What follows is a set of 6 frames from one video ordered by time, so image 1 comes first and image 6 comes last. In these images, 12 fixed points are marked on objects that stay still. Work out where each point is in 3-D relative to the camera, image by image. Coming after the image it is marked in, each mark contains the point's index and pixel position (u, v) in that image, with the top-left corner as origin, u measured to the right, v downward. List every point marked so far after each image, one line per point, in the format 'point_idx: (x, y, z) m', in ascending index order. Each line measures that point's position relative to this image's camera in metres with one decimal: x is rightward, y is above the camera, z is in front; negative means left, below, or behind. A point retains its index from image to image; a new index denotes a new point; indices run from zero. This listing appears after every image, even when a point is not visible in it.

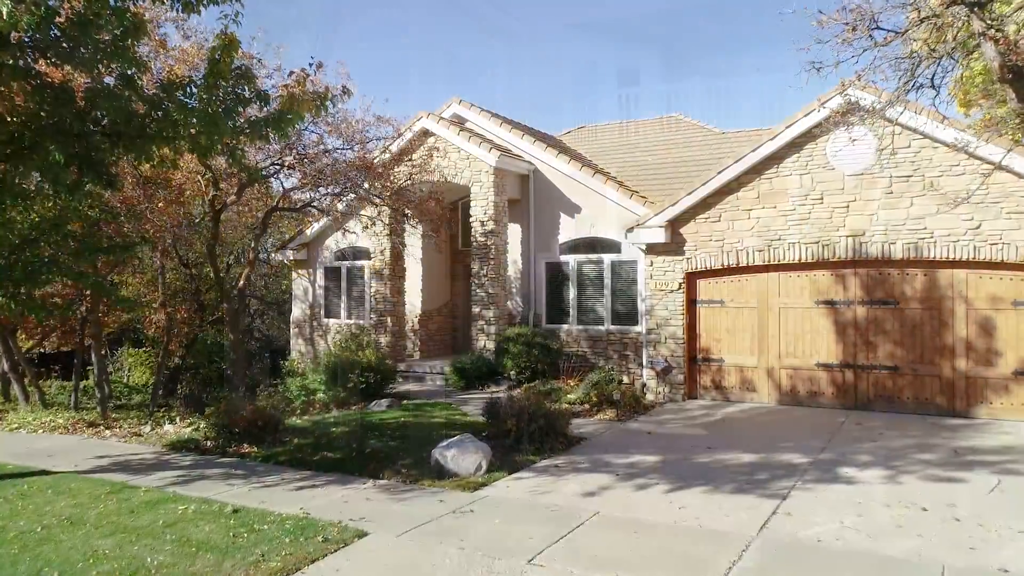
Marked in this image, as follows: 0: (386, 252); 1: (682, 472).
0: (-2.4, +0.7, +17.9) m
1: (+1.6, -1.7, +8.7) m
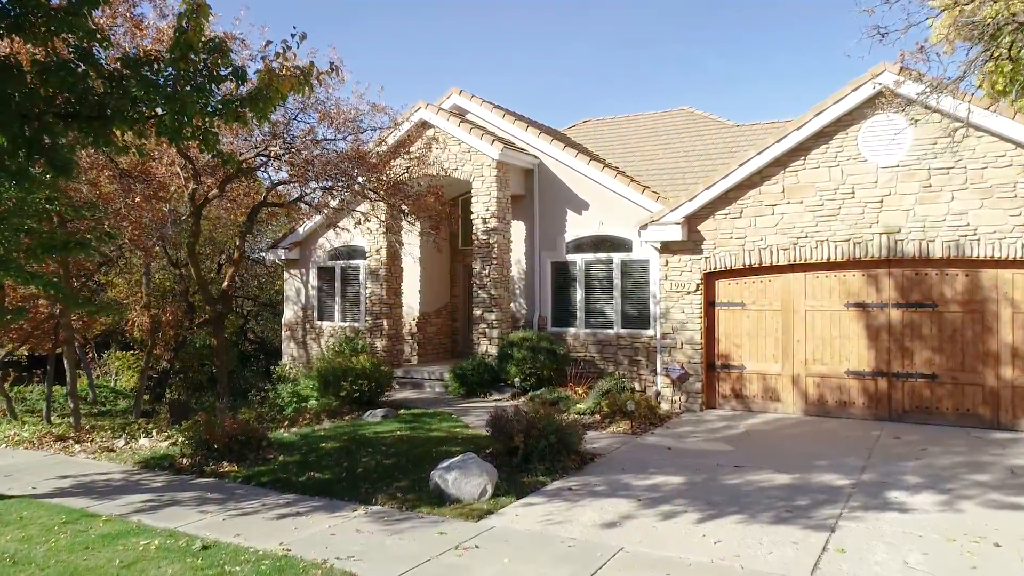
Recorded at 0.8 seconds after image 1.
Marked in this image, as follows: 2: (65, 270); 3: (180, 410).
0: (-2.4, +0.7, +16.9) m
1: (+1.7, -1.7, +7.8) m
2: (-6.0, +0.2, +12.5) m
3: (-5.5, -2.0, +15.5) m
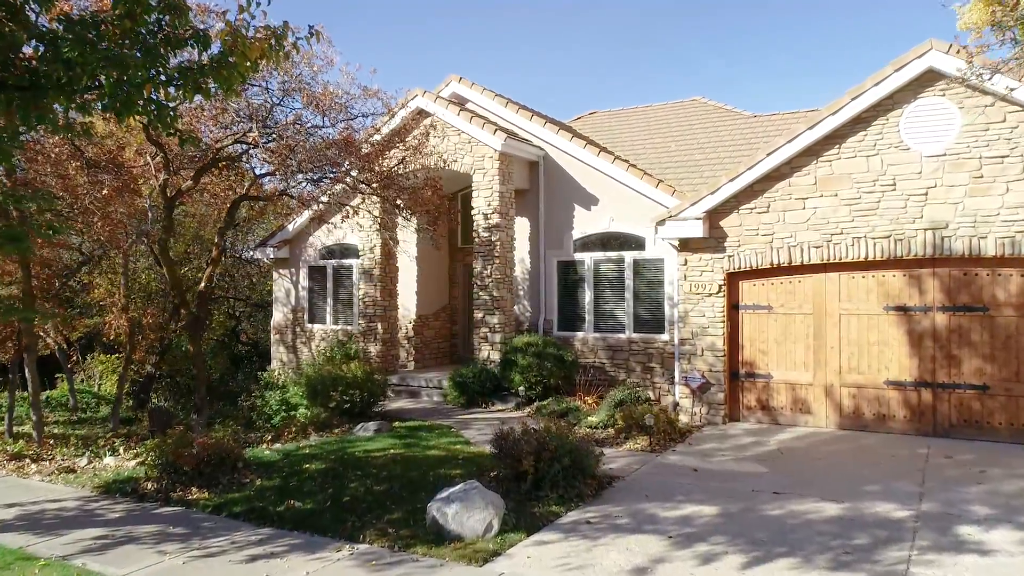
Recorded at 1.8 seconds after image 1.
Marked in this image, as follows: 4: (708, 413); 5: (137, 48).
0: (-2.3, +0.7, +15.9) m
1: (+1.7, -1.8, +6.7) m
2: (-5.9, +0.2, +11.4) m
3: (-5.4, -2.0, +14.4) m
4: (+2.5, -1.6, +11.7) m
5: (-2.4, +1.5, +5.9) m
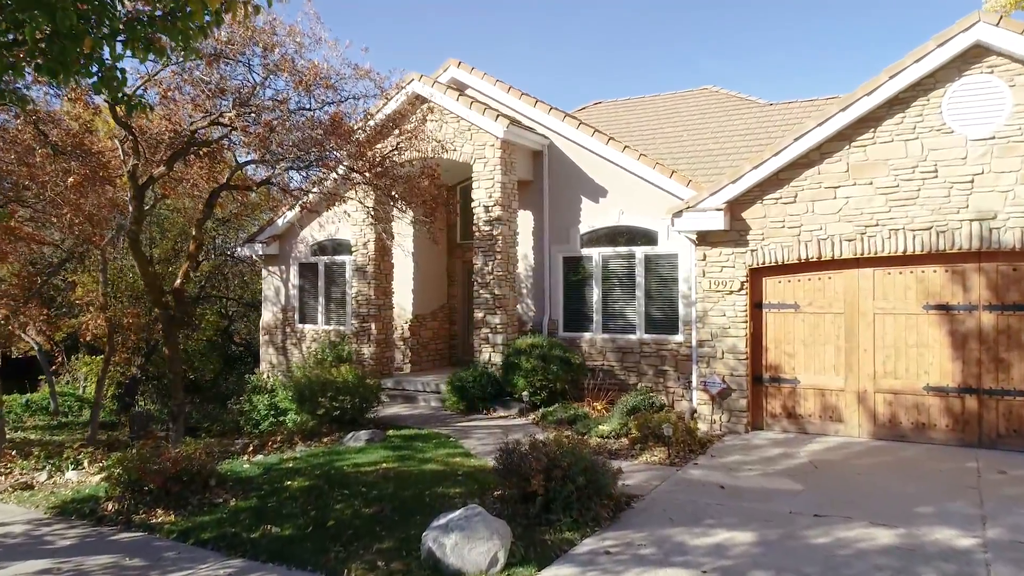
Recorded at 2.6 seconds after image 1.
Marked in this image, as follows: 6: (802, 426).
0: (-2.3, +0.7, +14.9) m
1: (+1.8, -1.7, +5.8) m
2: (-5.9, +0.3, +10.4) m
3: (-5.4, -2.0, +13.4) m
4: (+2.5, -1.5, +10.7) m
5: (-2.3, +1.5, +4.9) m
6: (+3.3, -1.6, +10.5) m
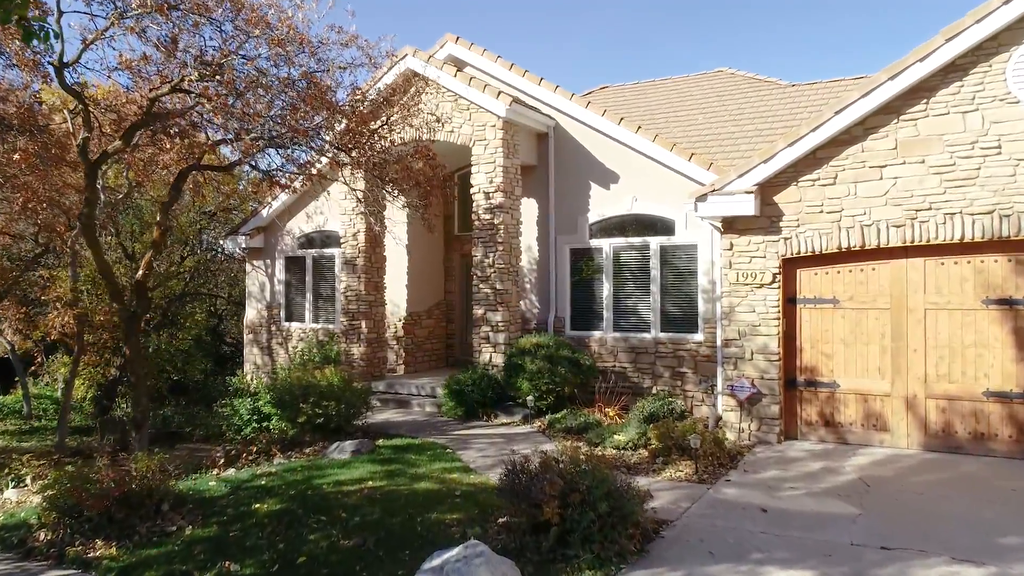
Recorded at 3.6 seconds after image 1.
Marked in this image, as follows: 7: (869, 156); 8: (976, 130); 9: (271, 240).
0: (-2.2, +0.8, +13.8) m
1: (+1.8, -1.7, +4.6) m
2: (-5.8, +0.3, +9.3) m
3: (-5.3, -1.9, +12.3) m
4: (+2.5, -1.5, +9.6) m
5: (-2.3, +1.6, +3.8) m
6: (+3.3, -1.5, +9.4) m
7: (+3.4, +1.3, +9.0) m
8: (+4.2, +1.4, +8.4) m
9: (-4.1, +0.8, +15.9) m
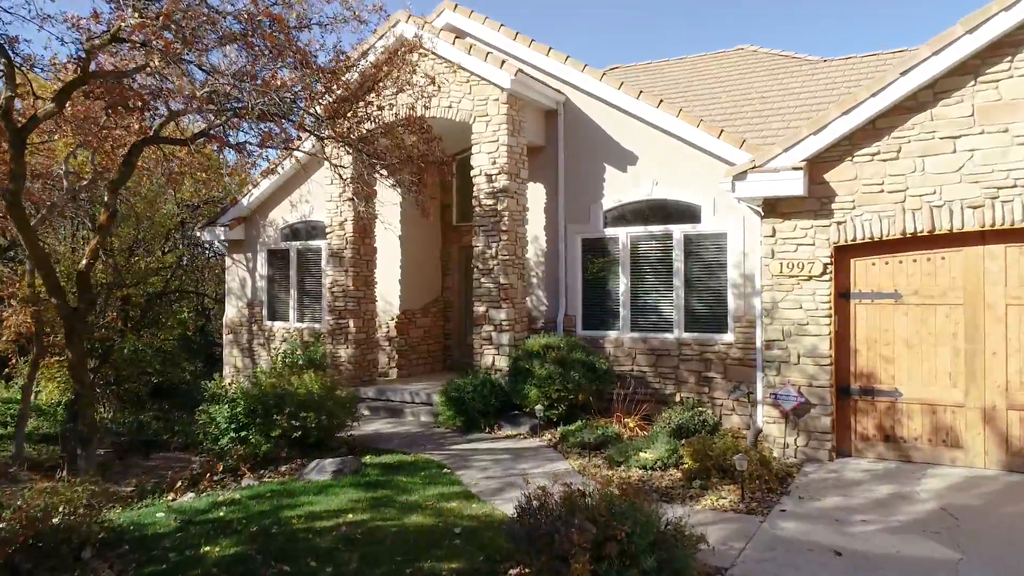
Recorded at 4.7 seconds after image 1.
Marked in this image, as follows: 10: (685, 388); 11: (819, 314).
0: (-2.2, +0.8, +12.4) m
1: (+1.9, -1.6, +3.3) m
2: (-5.8, +0.4, +7.9) m
3: (-5.3, -1.9, +10.9) m
4: (+2.6, -1.4, +8.3) m
5: (-2.2, +1.7, +2.4) m
6: (+3.4, -1.4, +8.0) m
7: (+3.5, +1.3, +7.6) m
8: (+4.3, +1.5, +7.1) m
9: (-4.1, +0.9, +14.6) m
10: (+1.9, -1.1, +10.0) m
11: (+2.7, -0.2, +8.2) m
